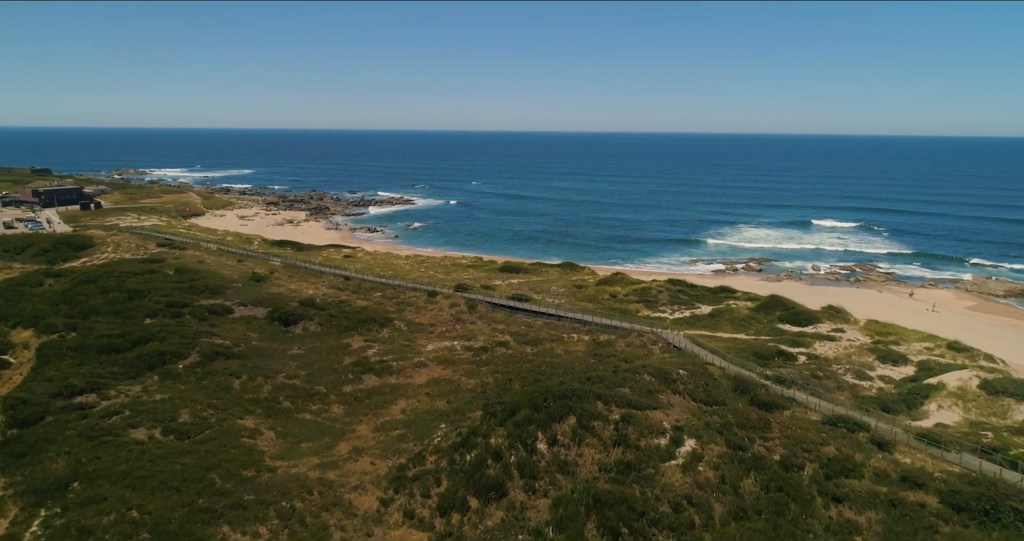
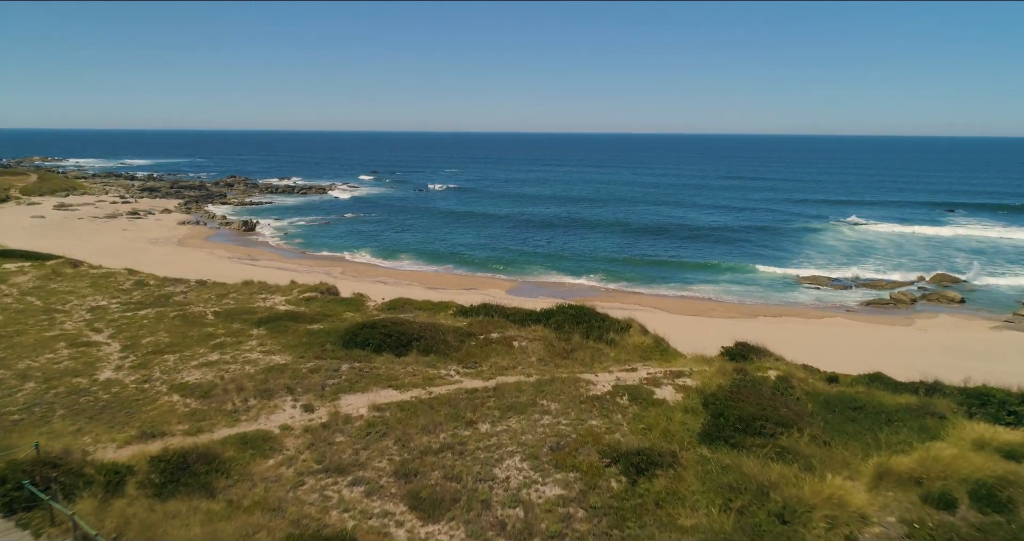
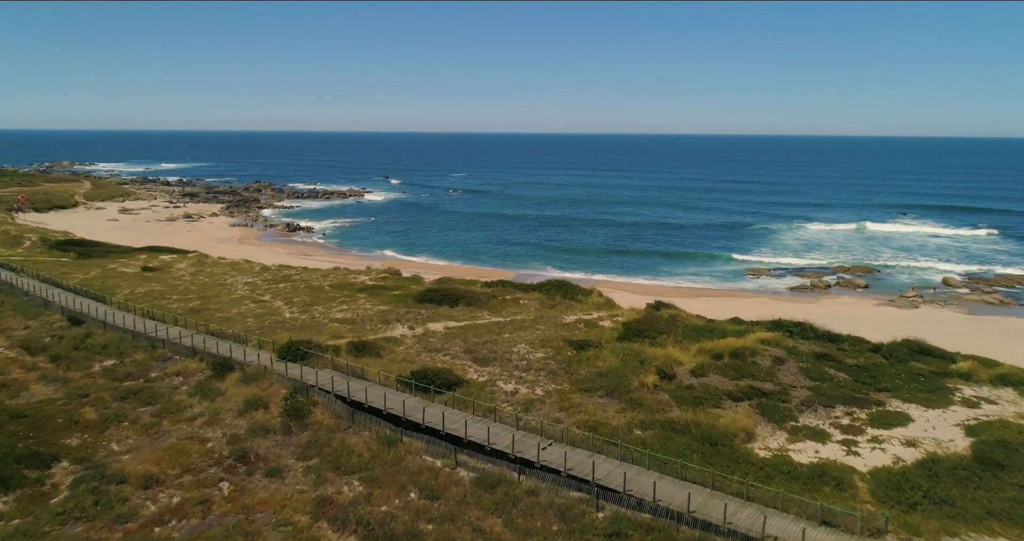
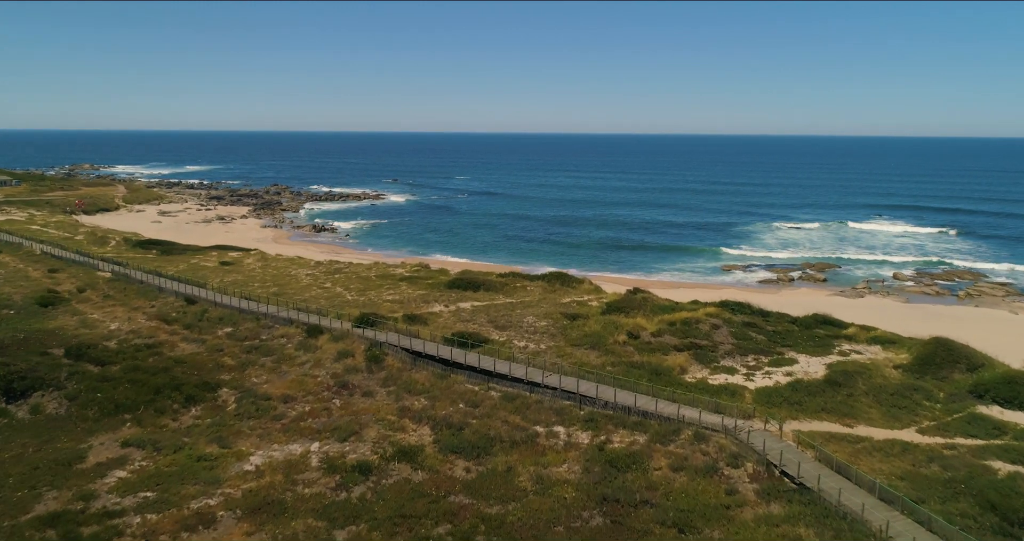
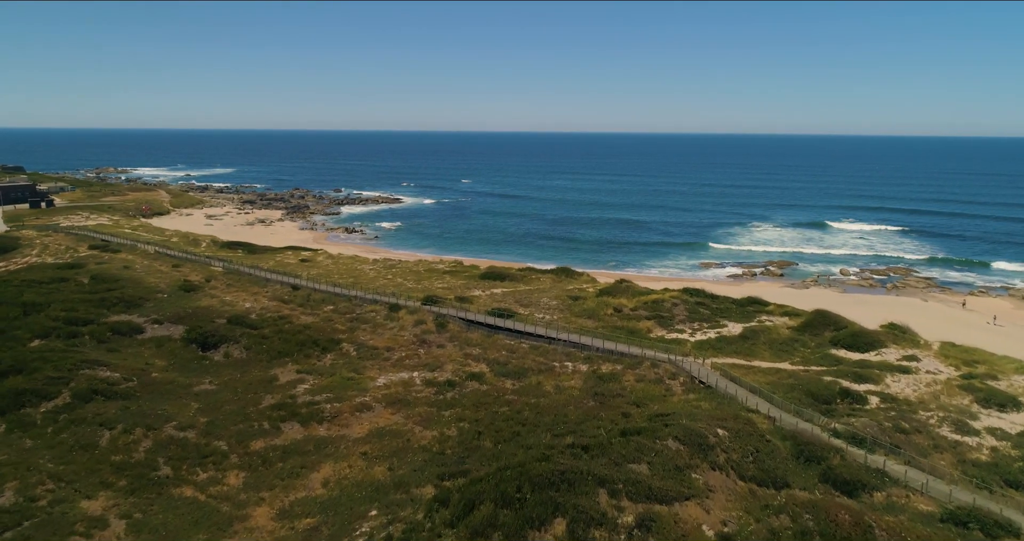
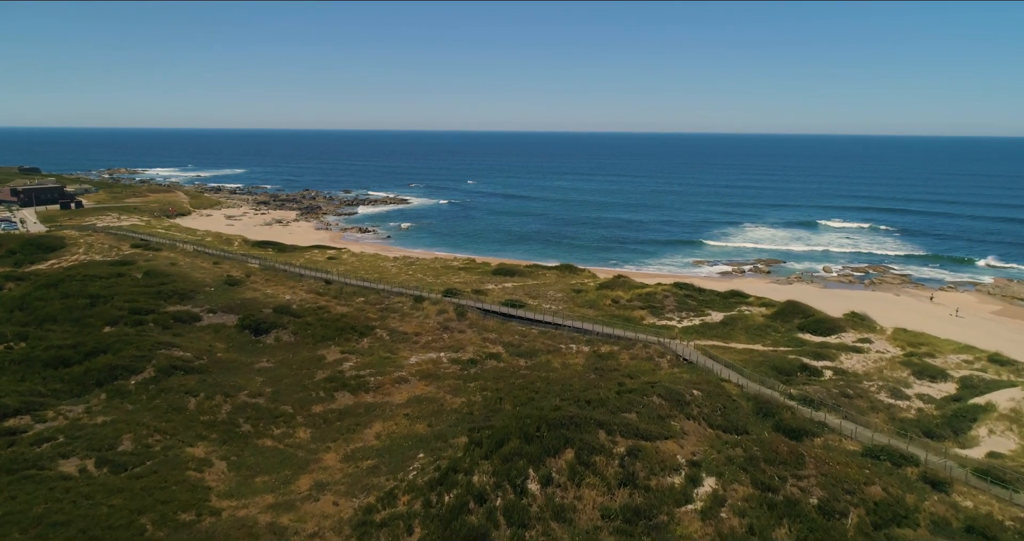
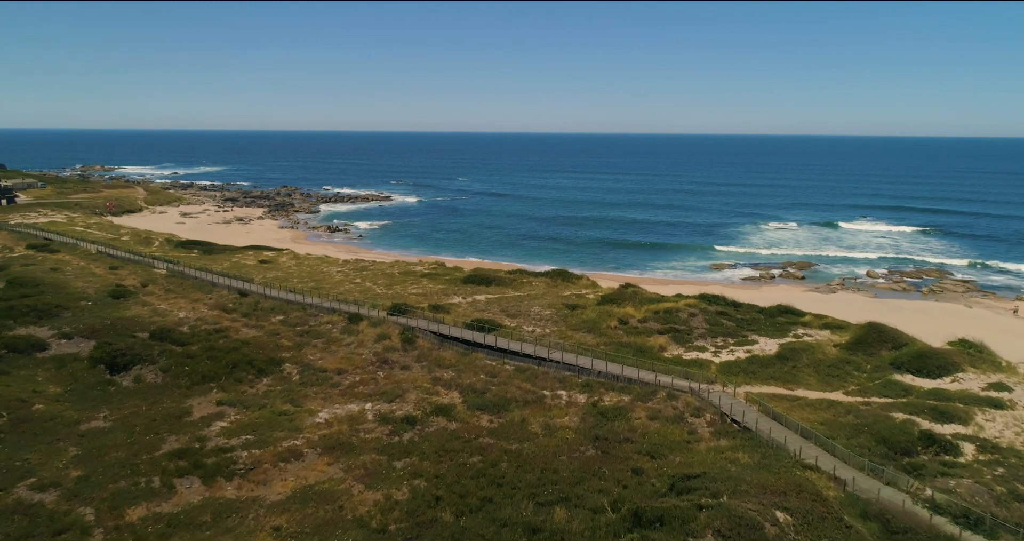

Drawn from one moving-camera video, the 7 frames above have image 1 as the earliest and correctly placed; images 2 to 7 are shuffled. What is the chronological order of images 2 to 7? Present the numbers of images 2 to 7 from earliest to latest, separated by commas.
6, 5, 7, 4, 3, 2
